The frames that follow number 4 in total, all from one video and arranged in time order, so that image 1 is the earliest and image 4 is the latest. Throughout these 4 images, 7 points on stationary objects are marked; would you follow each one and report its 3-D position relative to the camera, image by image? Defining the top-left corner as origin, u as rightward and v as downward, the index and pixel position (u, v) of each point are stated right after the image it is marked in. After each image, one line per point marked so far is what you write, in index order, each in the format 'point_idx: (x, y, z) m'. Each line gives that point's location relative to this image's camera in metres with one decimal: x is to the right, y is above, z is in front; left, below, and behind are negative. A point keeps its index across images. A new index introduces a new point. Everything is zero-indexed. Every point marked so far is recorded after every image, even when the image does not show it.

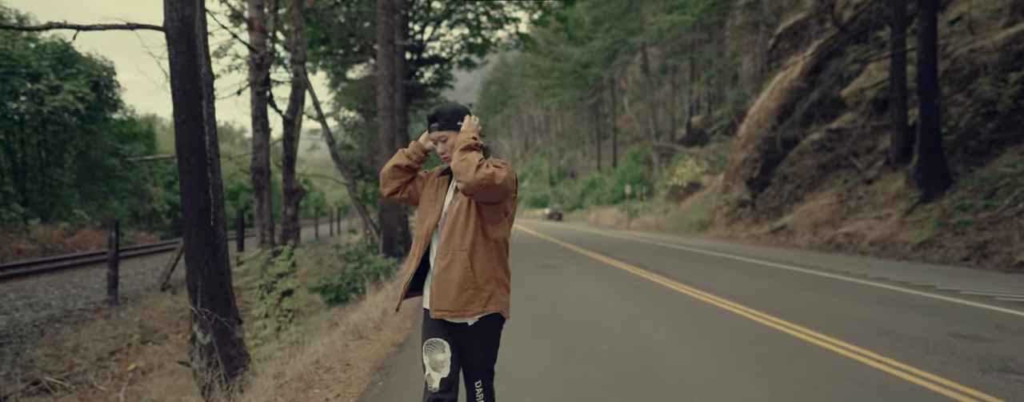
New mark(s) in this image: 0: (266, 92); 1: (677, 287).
0: (-3.5, +1.5, +8.4) m
1: (+3.0, -1.6, +10.2) m
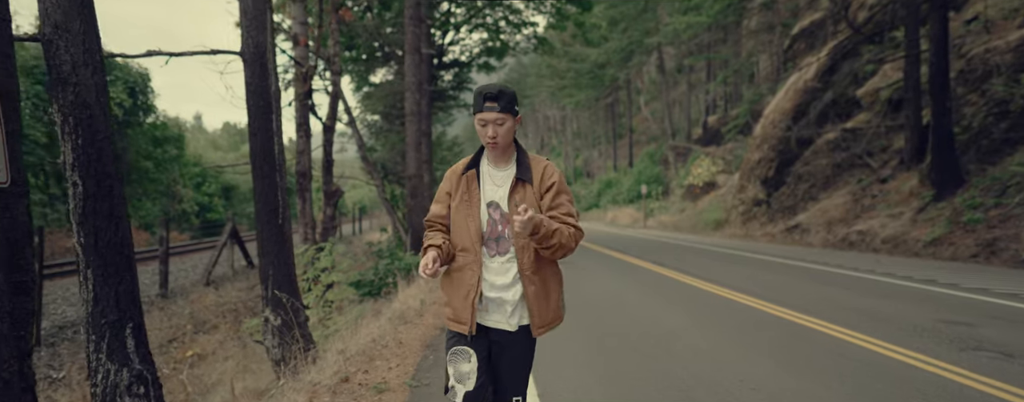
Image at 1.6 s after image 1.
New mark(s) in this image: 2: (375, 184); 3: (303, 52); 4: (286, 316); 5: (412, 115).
0: (-3.2, +1.5, +9.1) m
1: (+3.4, -1.5, +10.8) m
2: (-3.5, +0.5, +14.6) m
3: (-3.1, +2.2, +8.6) m
4: (-2.4, -1.2, +6.2) m
5: (-2.2, +1.9, +12.5) m
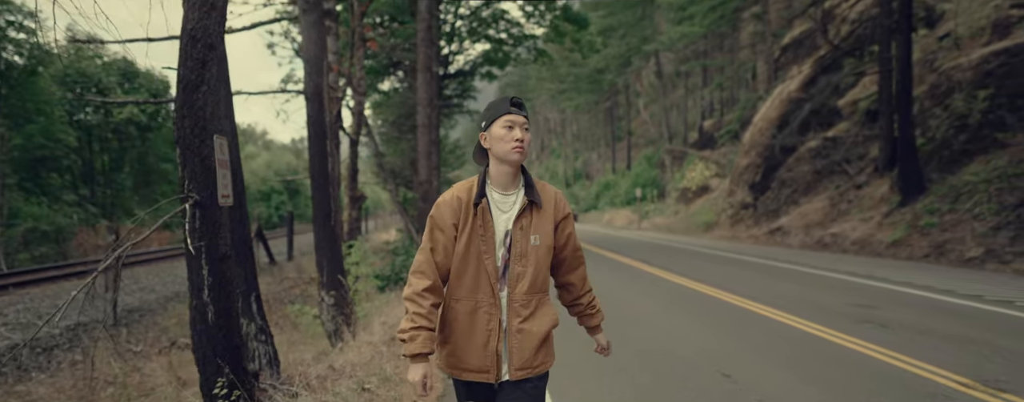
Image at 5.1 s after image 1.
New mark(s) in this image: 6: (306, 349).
0: (-3.2, +1.5, +10.5) m
1: (+3.4, -1.7, +12.2) m
2: (-3.4, +0.4, +16.0) m
3: (-3.1, +2.2, +10.1) m
4: (-2.3, -1.3, +7.6) m
5: (-2.1, +1.8, +13.9) m
6: (-2.9, -2.1, +8.2) m
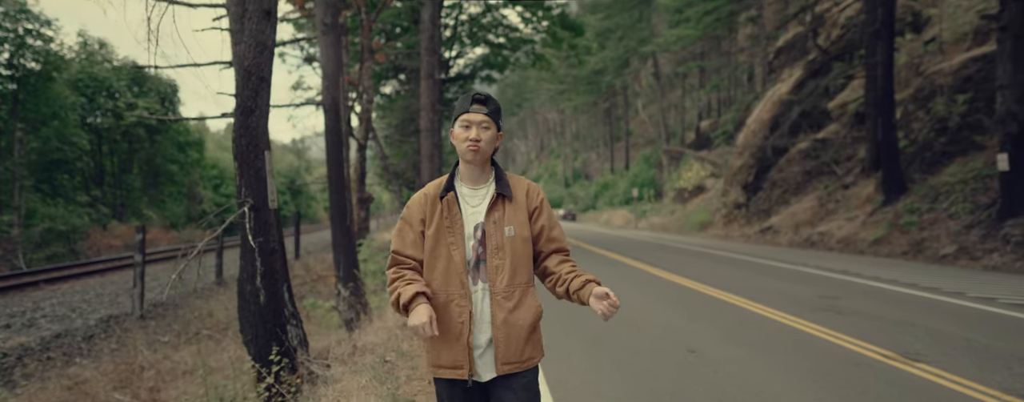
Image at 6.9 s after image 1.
0: (-3.2, +1.4, +11.2) m
1: (+3.4, -1.7, +12.9) m
2: (-3.5, +0.4, +16.7) m
3: (-3.1, +2.1, +10.7) m
4: (-2.4, -1.3, +8.3) m
5: (-2.2, +1.8, +14.6) m
6: (-3.0, -2.1, +8.9) m
